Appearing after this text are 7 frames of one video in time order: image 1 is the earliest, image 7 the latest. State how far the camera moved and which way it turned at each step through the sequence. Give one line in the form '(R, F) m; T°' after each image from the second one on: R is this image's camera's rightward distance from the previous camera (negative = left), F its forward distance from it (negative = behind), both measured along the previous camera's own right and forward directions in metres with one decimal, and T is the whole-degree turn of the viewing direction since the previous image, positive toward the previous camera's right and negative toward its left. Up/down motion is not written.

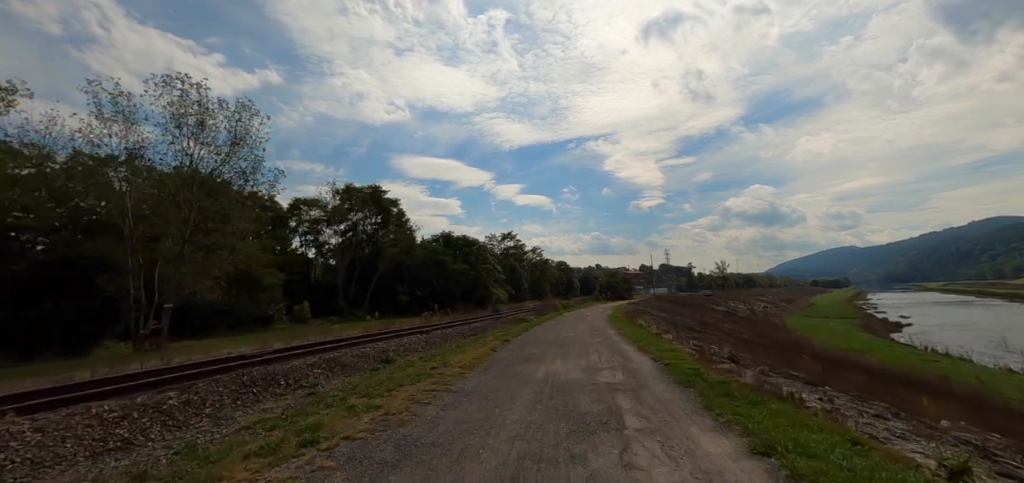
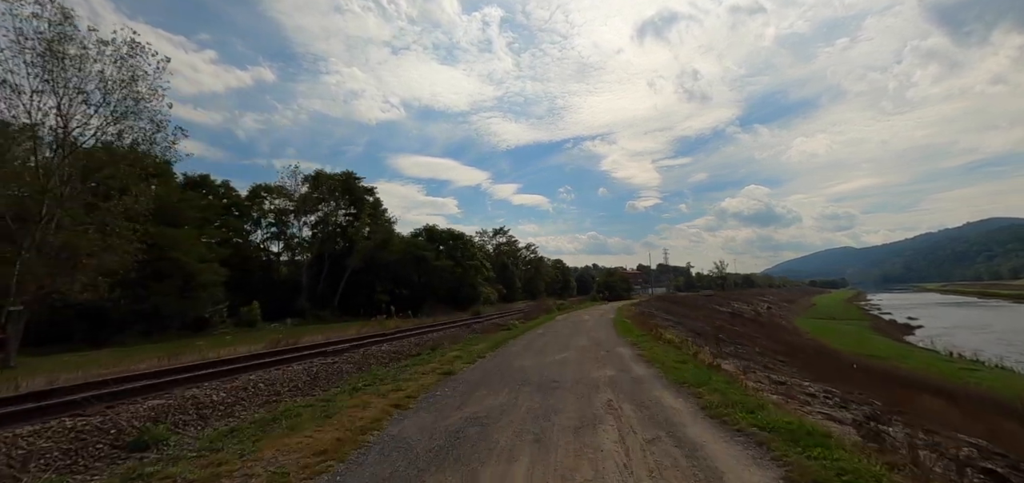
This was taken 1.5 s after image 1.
(+0.9, +6.4) m; 0°
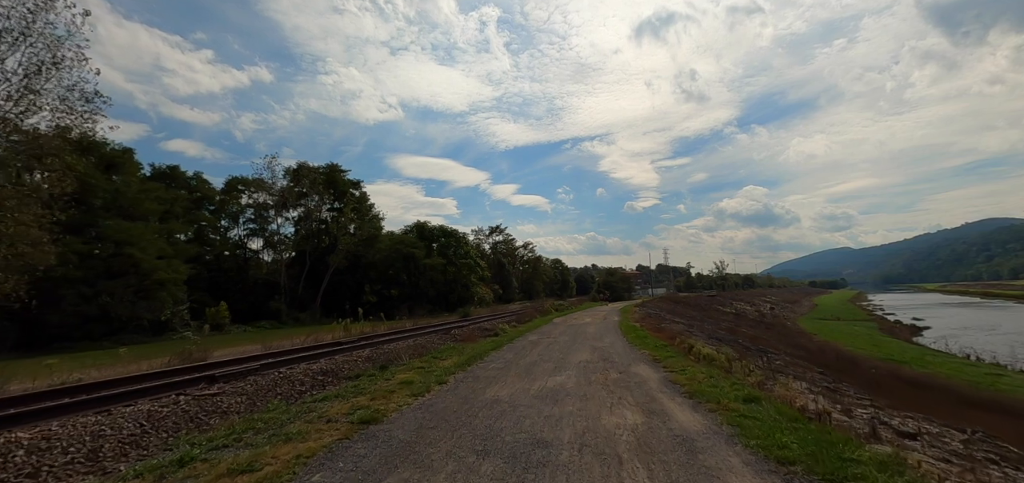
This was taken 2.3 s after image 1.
(+0.4, +3.4) m; 0°
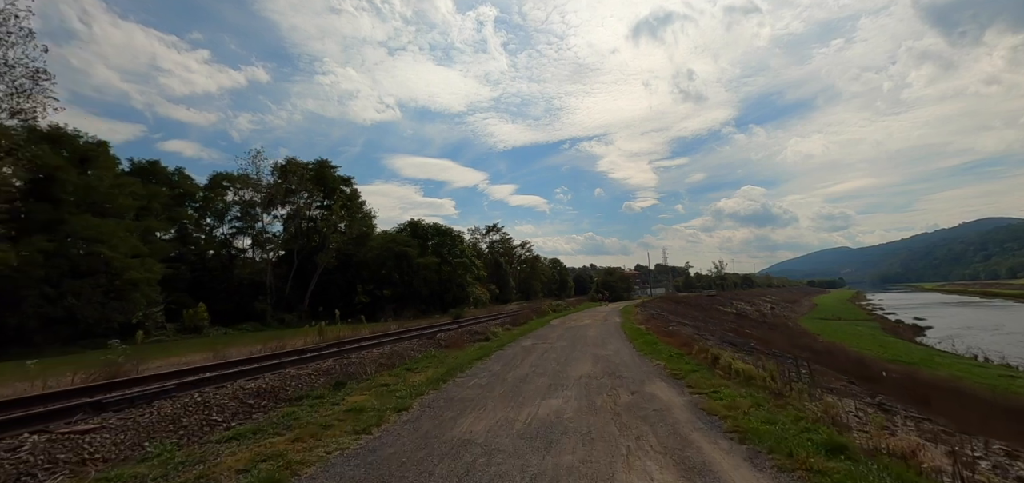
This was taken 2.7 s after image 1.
(+0.2, +1.8) m; 0°
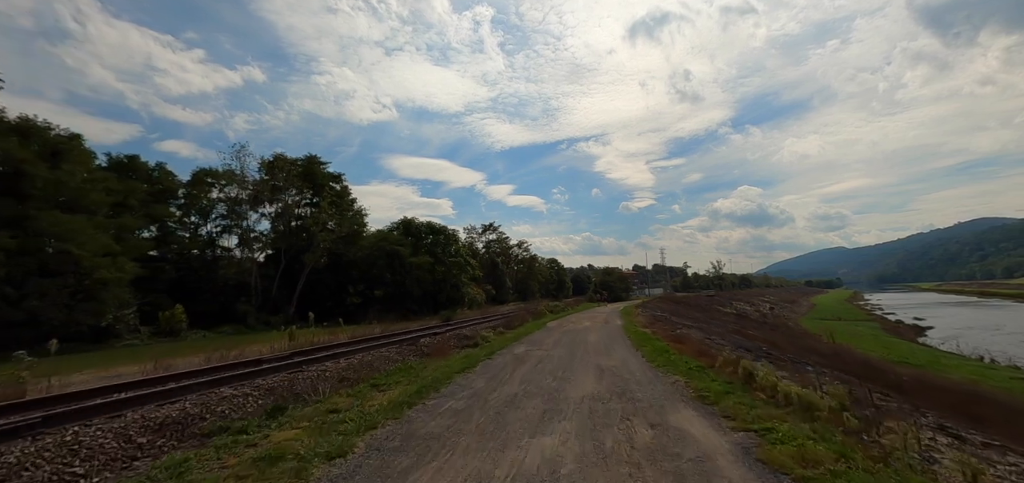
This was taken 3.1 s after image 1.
(+0.2, +1.6) m; 0°
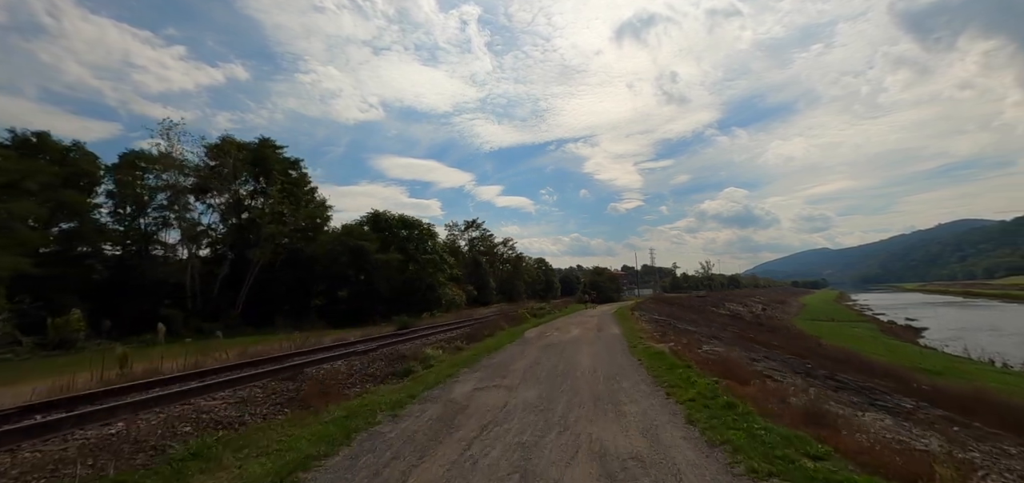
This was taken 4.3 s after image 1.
(+0.8, +5.2) m; +1°
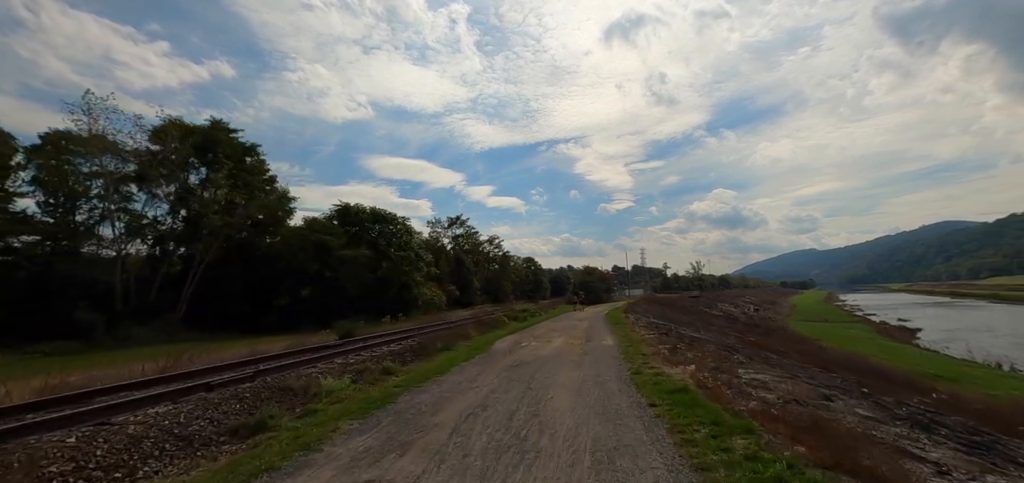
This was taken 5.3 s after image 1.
(+0.8, +4.0) m; +1°
